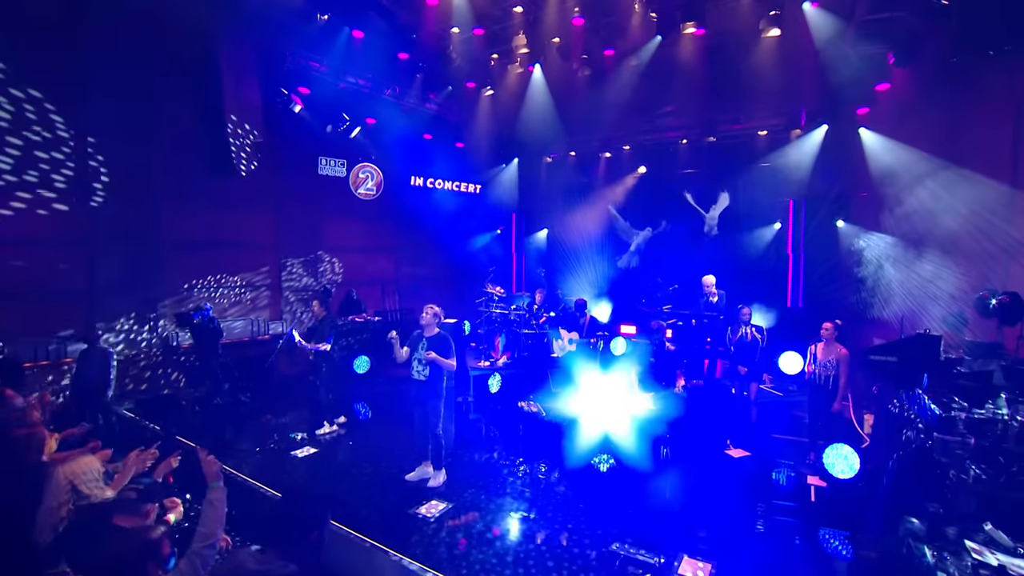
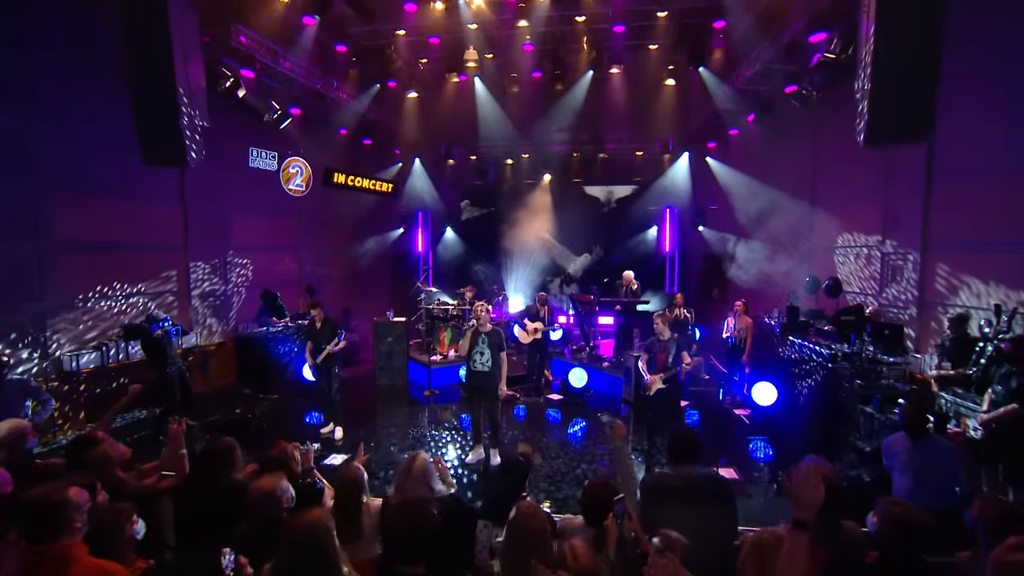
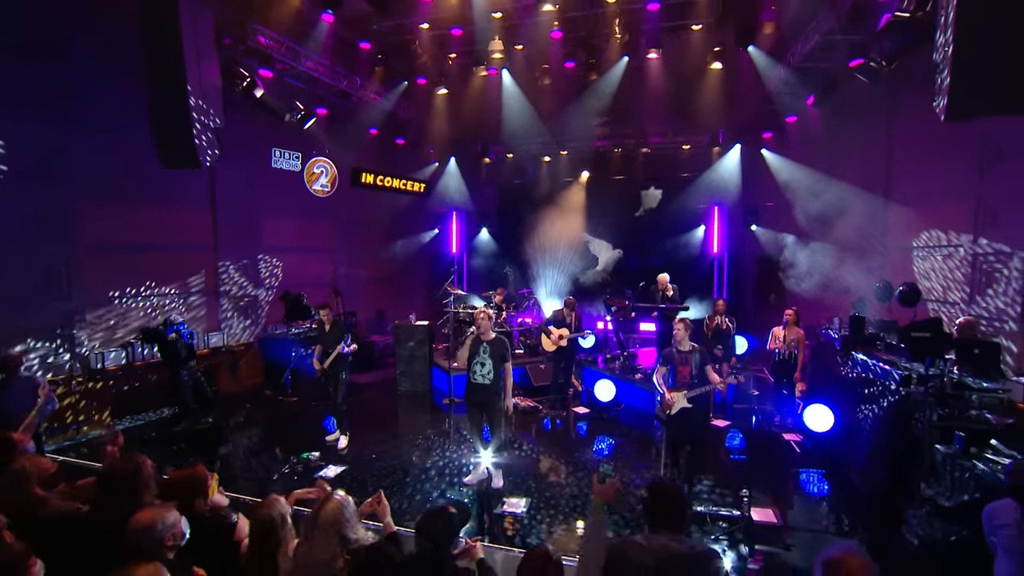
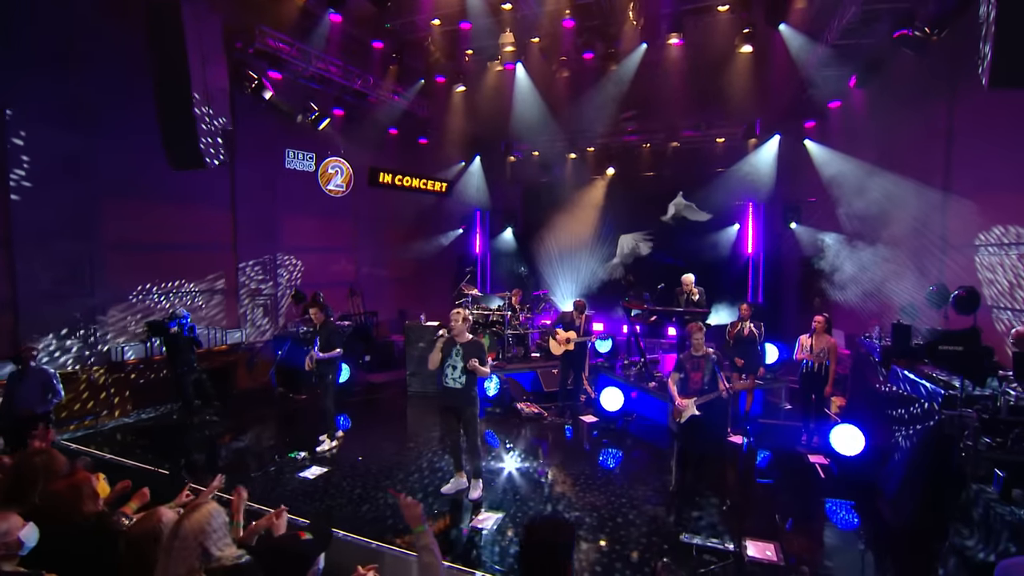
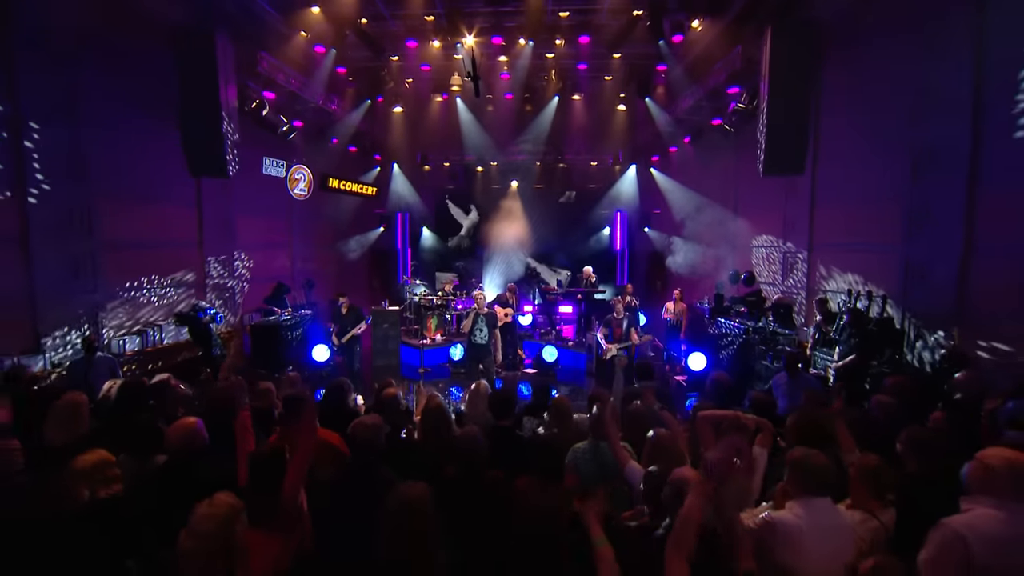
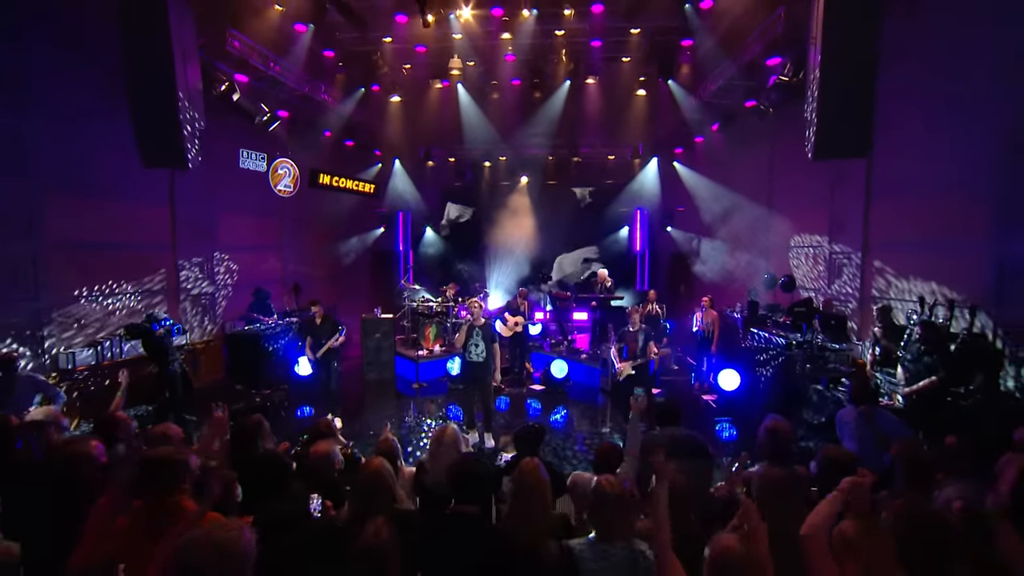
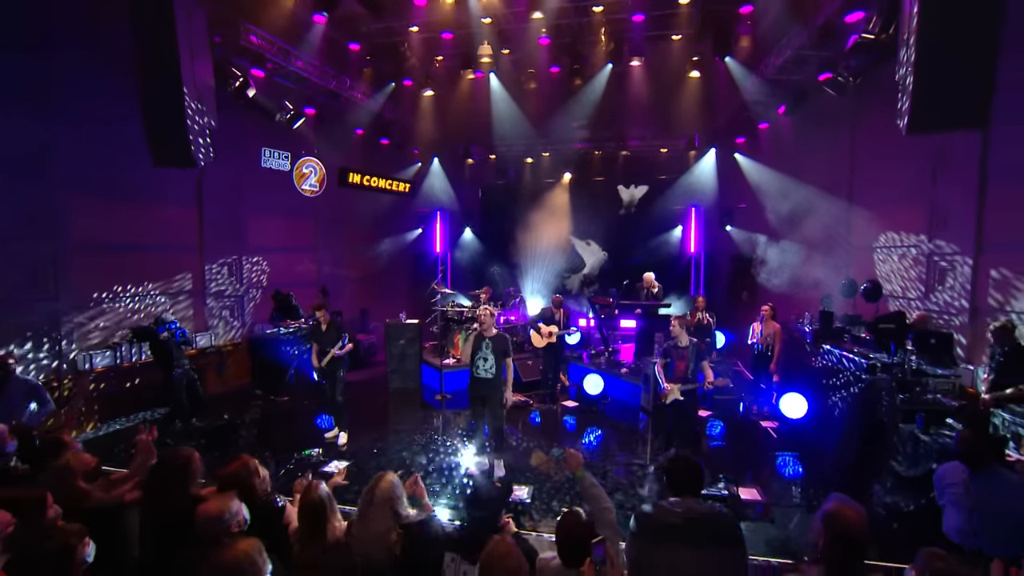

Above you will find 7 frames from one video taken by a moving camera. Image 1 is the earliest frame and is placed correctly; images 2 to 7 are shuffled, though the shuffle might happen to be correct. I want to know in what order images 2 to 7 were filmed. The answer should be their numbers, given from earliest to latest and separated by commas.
4, 3, 7, 2, 6, 5
